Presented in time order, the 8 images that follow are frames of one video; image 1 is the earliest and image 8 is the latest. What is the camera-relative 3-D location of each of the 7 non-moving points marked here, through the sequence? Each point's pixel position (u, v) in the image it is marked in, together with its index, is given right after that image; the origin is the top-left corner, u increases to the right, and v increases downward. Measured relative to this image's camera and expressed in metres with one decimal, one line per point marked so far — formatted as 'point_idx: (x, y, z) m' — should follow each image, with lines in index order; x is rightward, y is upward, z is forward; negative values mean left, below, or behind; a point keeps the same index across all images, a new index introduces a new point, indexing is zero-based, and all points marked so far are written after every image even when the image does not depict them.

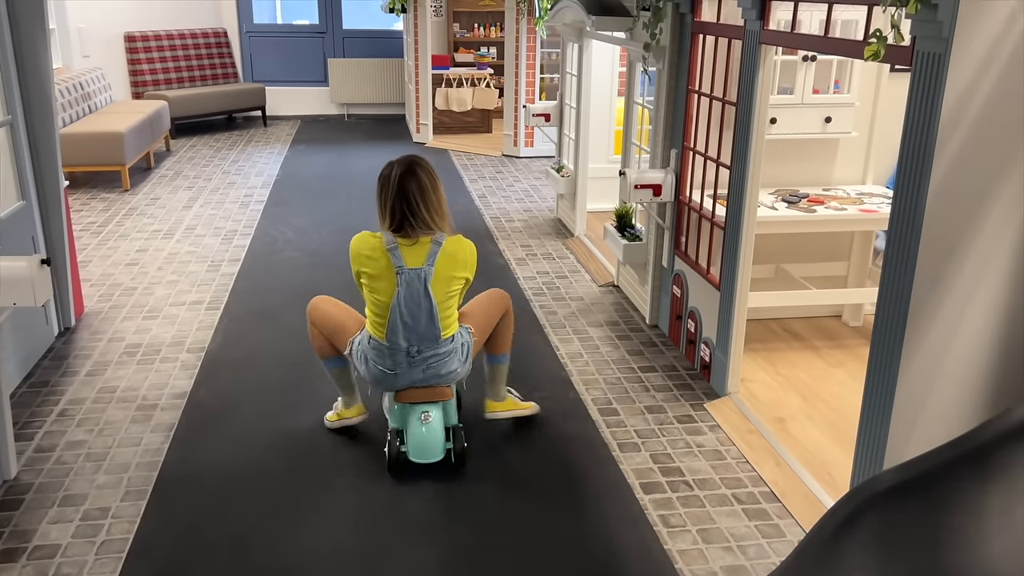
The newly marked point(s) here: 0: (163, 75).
0: (-4.1, +2.5, +10.0) m
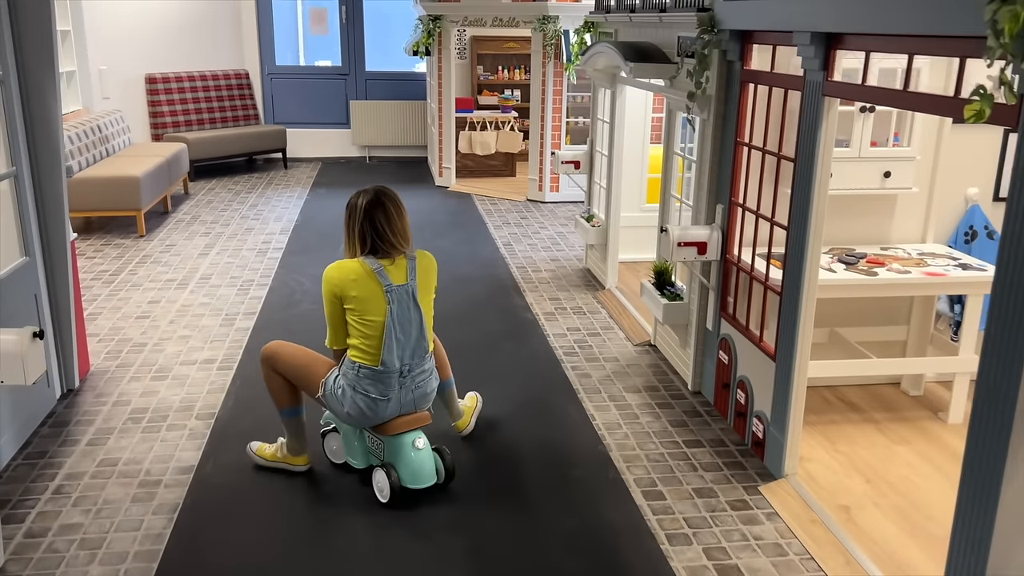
0: (-3.8, +2.0, +9.9) m
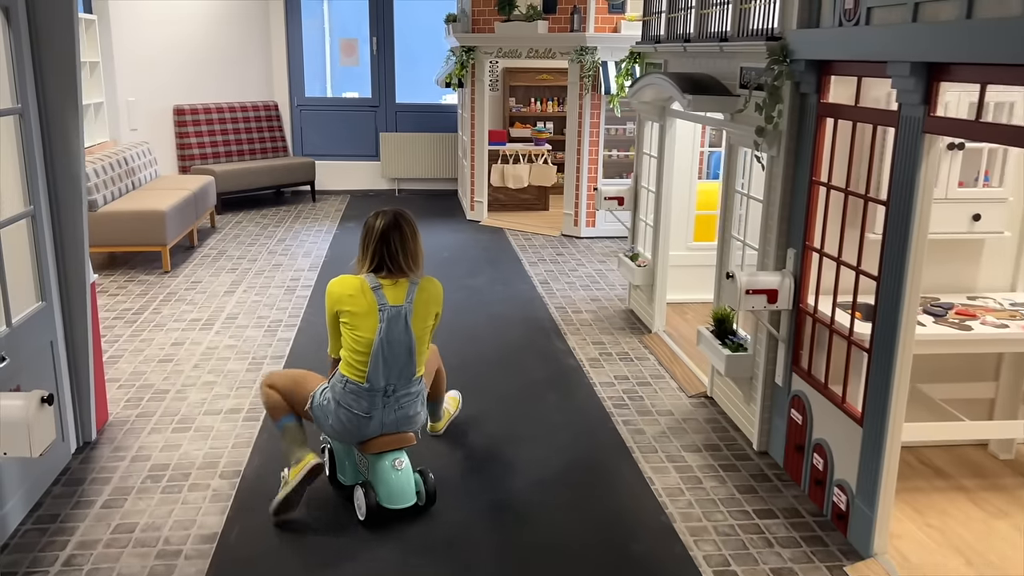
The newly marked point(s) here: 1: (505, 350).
0: (-3.4, +1.6, +9.7) m
1: (0.0, -0.4, +5.2) m
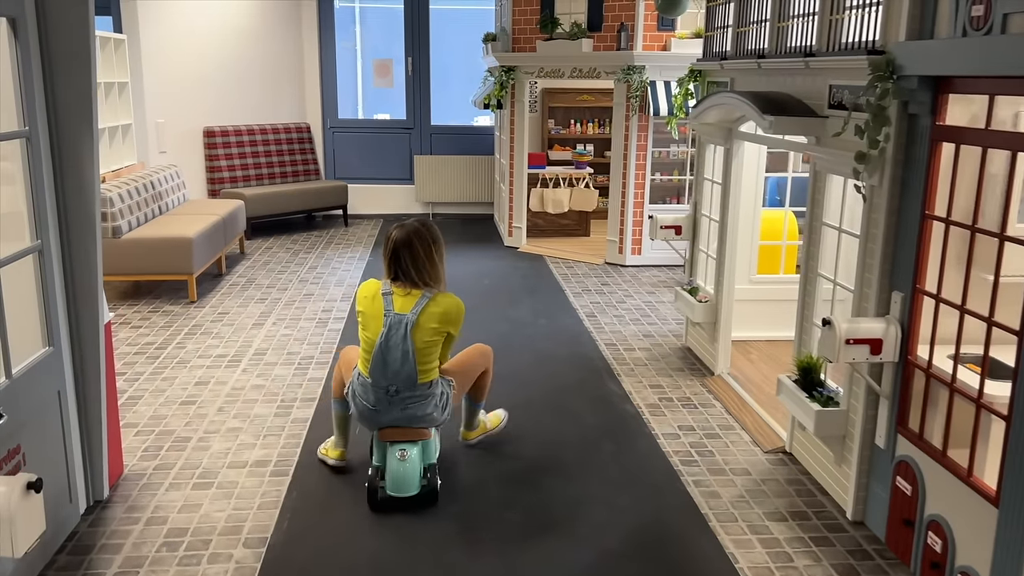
0: (-3.0, +1.3, +9.4) m
1: (+0.2, -0.6, +4.8) m
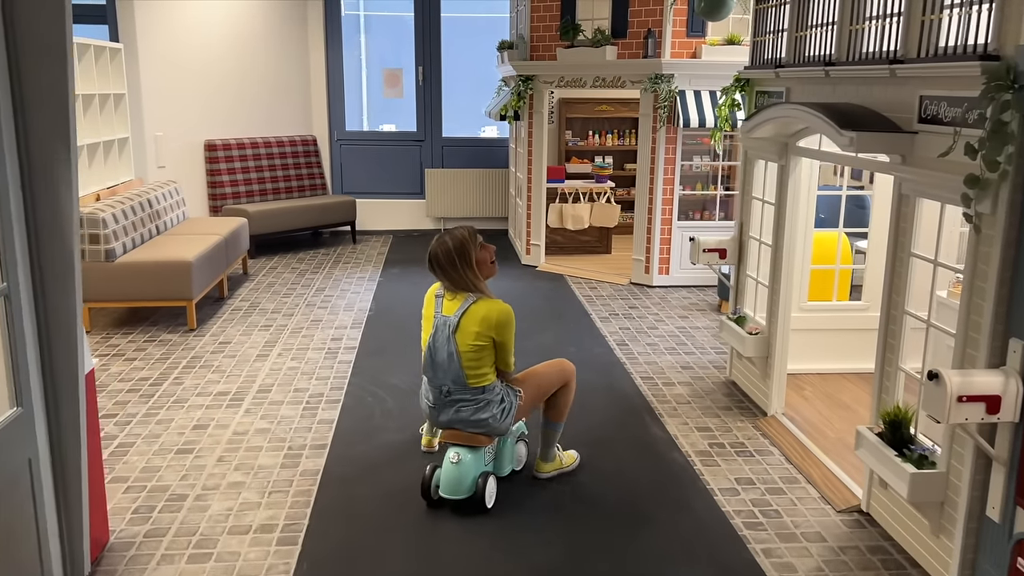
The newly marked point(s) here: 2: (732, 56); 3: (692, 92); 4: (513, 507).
0: (-2.8, +1.1, +9.0) m
1: (+0.4, -0.8, +4.3) m
2: (+1.8, +1.9, +7.0) m
3: (+1.5, +1.6, +7.1) m
4: (0.0, -0.9, +3.5) m
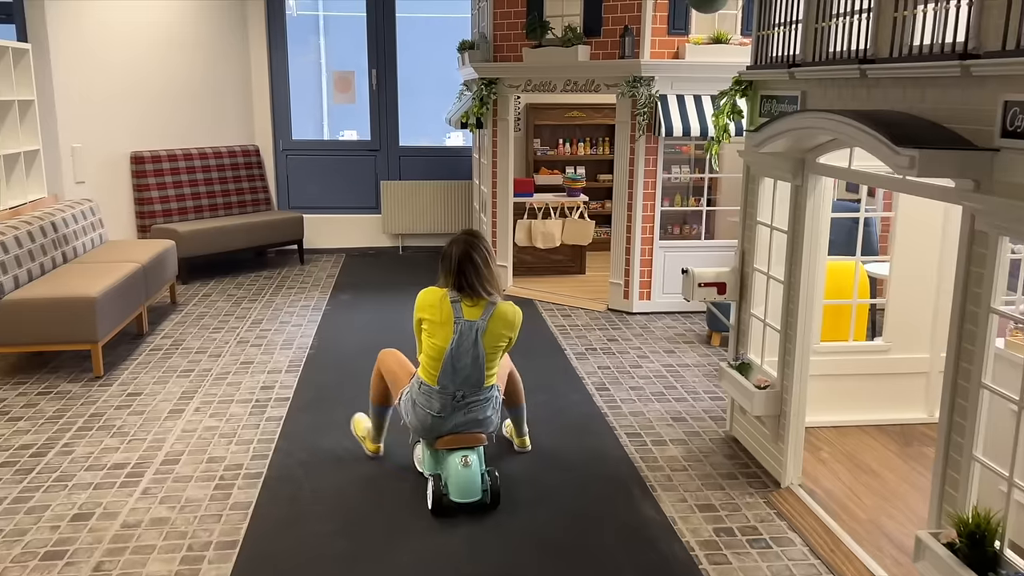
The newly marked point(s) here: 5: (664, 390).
0: (-3.2, +0.8, +8.0) m
1: (+0.2, -1.0, +3.5) m
2: (+1.5, +1.7, +6.2) m
3: (+1.2, +1.4, +6.4) m
4: (-0.1, -1.1, +2.7) m
5: (+0.9, -0.6, +5.0) m
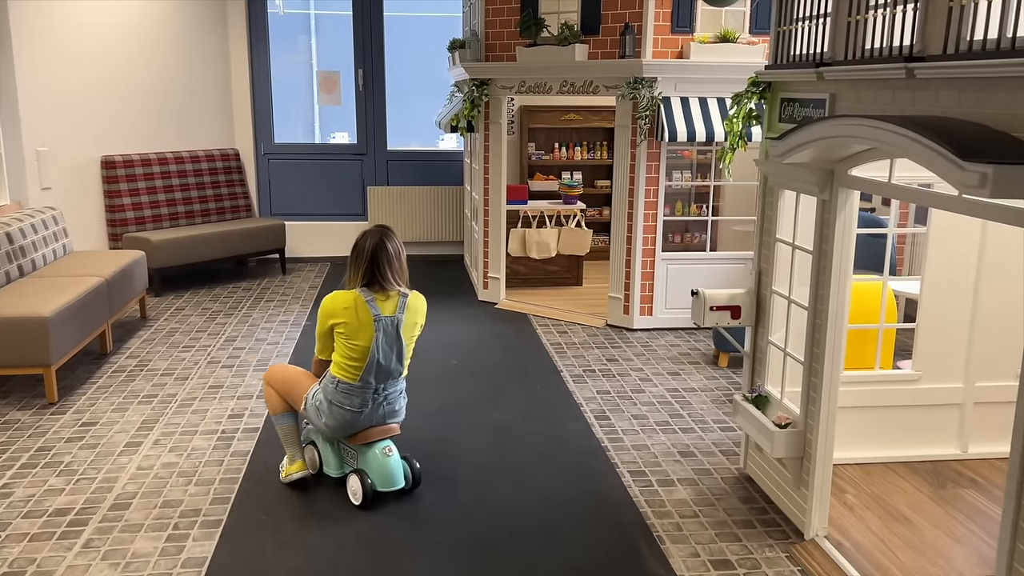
0: (-3.2, +0.7, +7.6) m
1: (+0.2, -1.1, +3.1) m
2: (+1.5, +1.6, +5.8) m
3: (+1.2, +1.3, +5.9) m
4: (-0.2, -1.2, +2.3) m
5: (+0.8, -0.7, +4.6) m
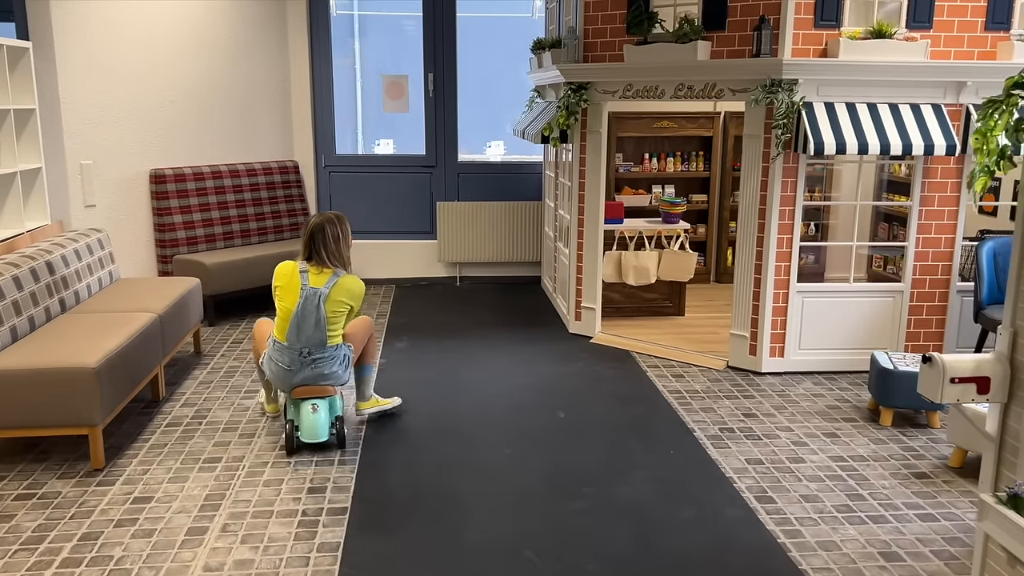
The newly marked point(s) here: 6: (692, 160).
0: (-2.5, +0.5, +6.9) m
1: (+0.8, -1.3, +2.2) m
2: (+2.1, +1.4, +4.9) m
3: (+1.8, +1.1, +5.1) m
4: (+0.4, -1.4, +1.5) m
5: (+1.5, -0.9, +3.7) m
6: (+1.6, +1.1, +7.5) m
